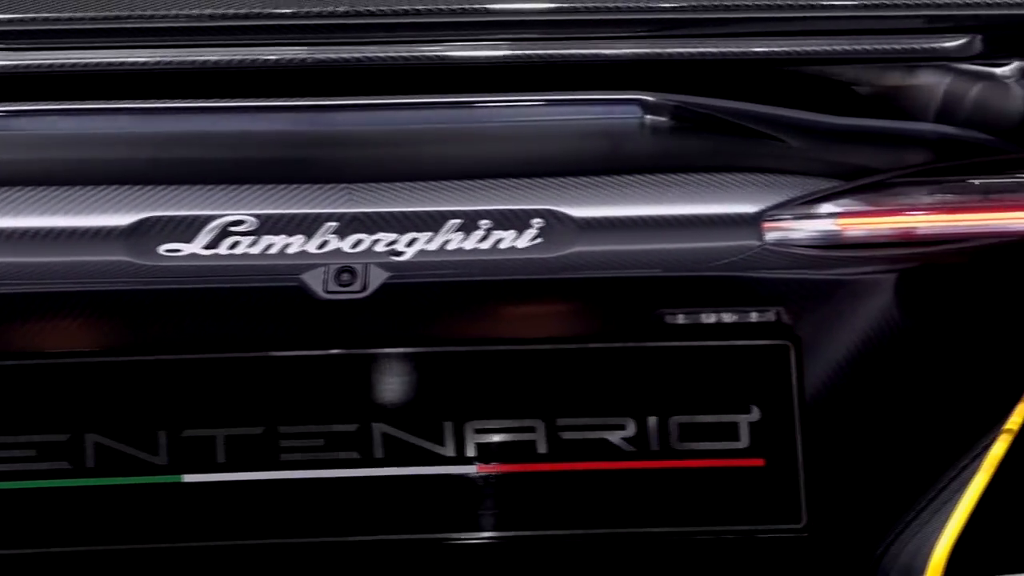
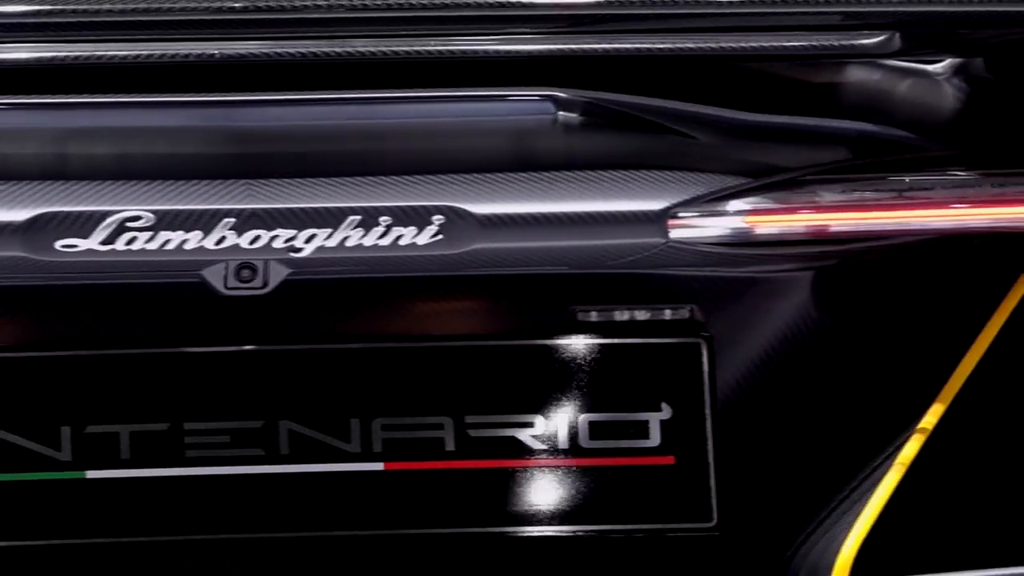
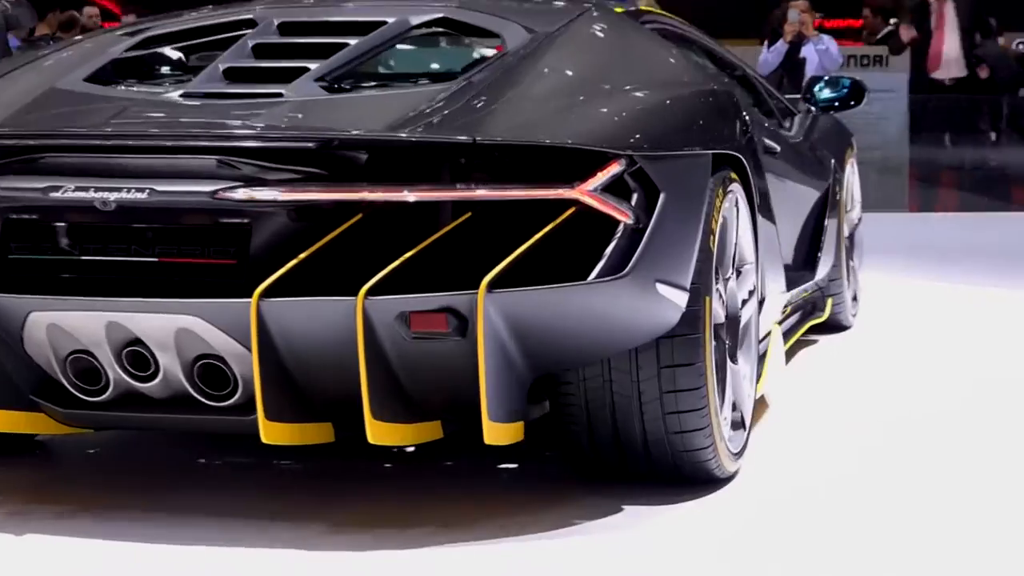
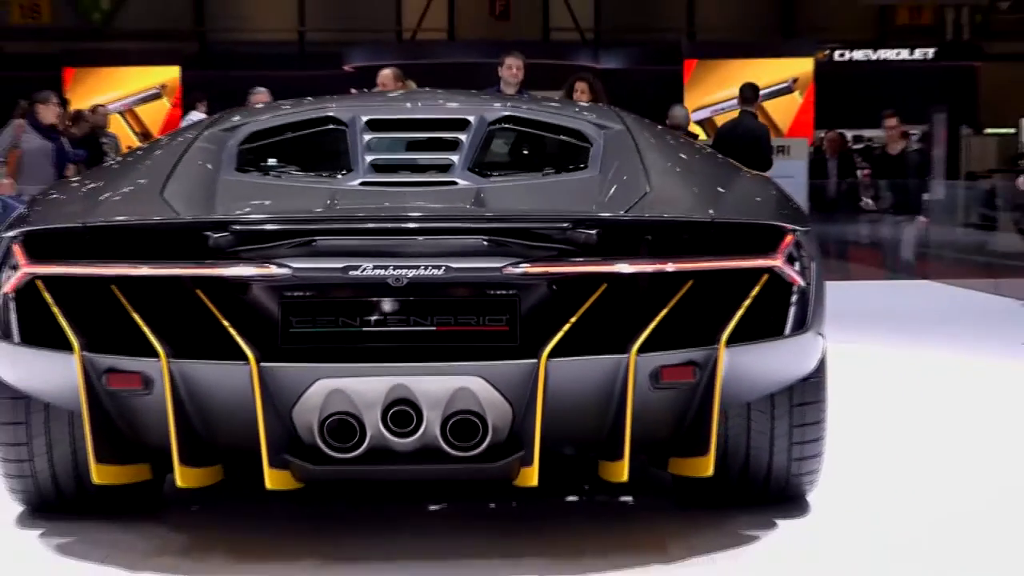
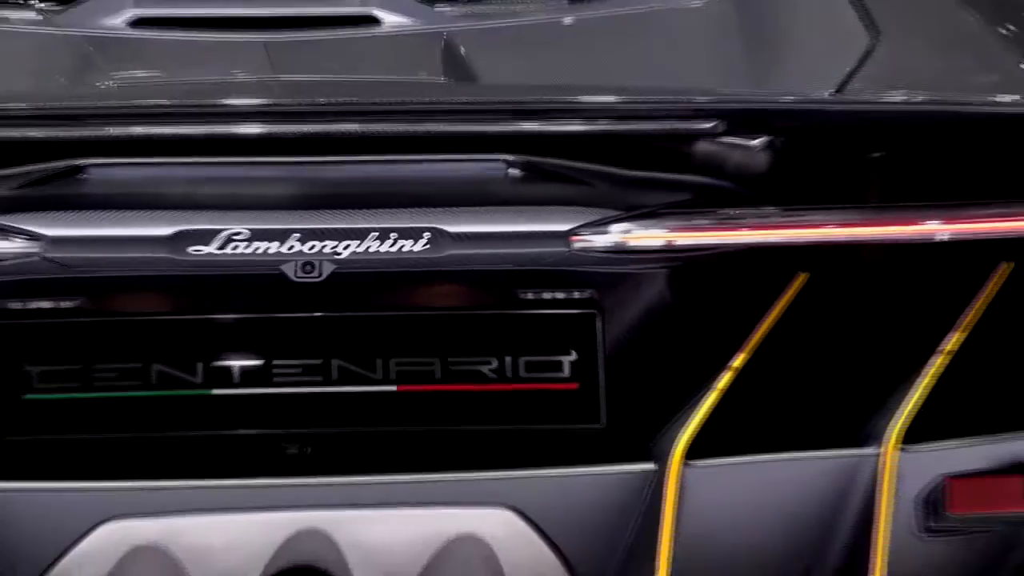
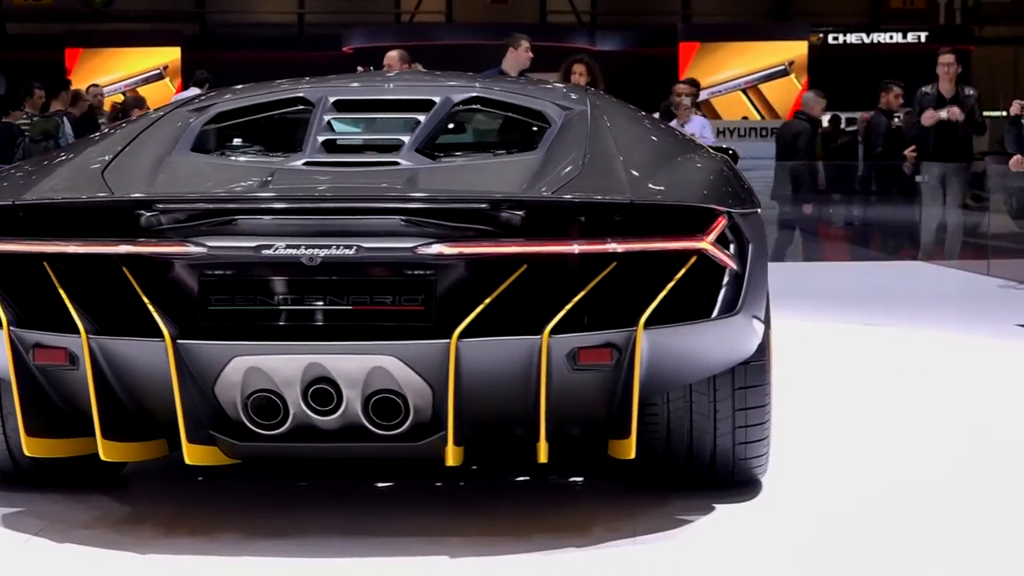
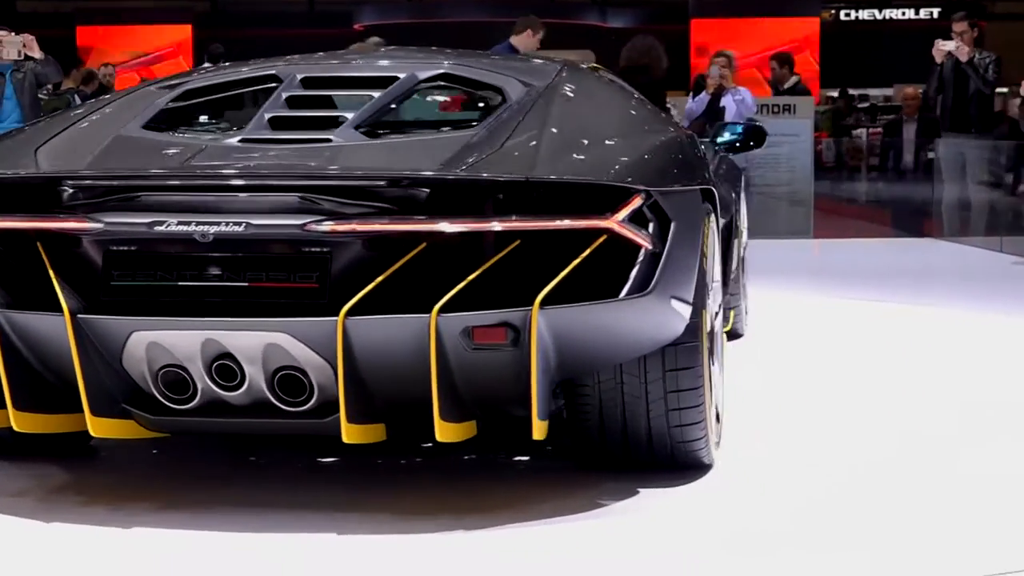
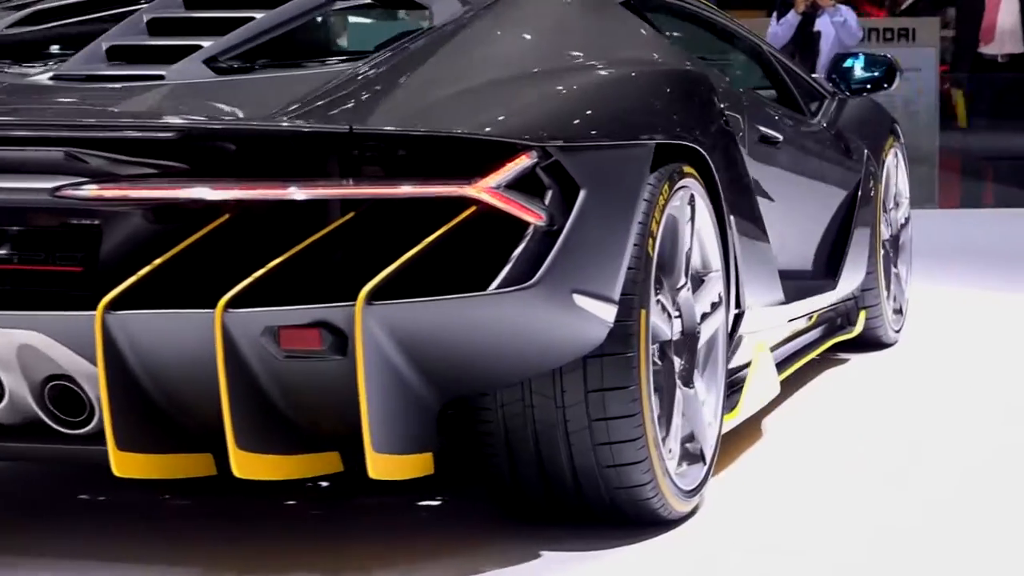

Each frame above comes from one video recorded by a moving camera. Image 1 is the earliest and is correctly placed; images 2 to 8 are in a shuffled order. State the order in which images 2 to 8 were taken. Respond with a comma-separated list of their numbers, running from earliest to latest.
2, 5, 4, 6, 7, 3, 8
